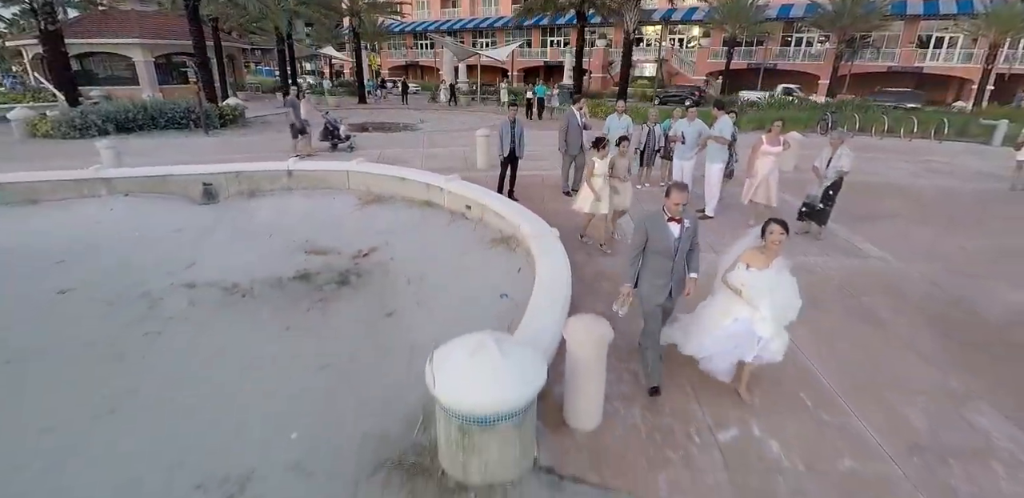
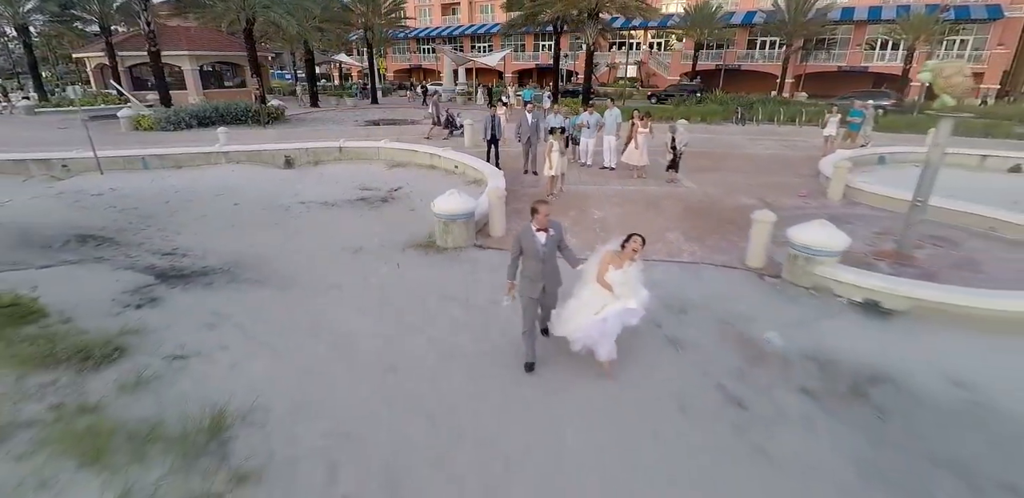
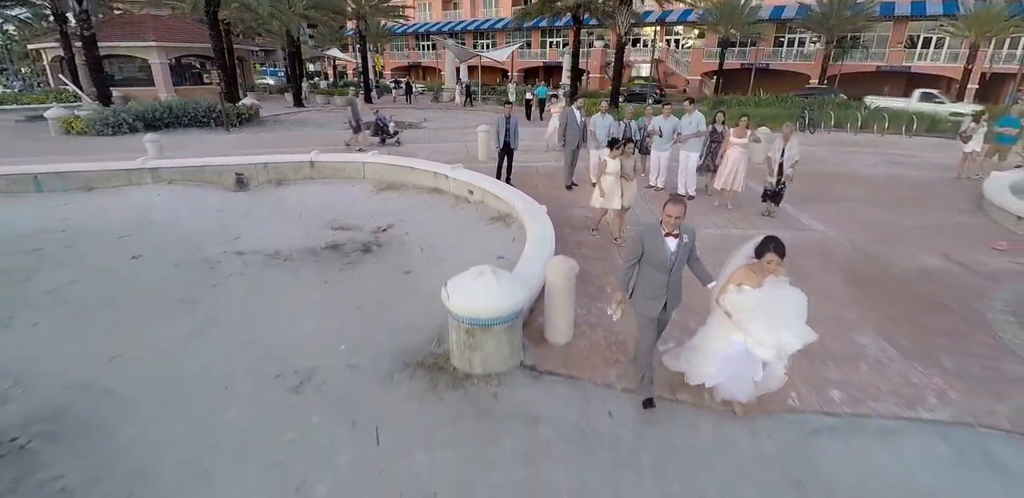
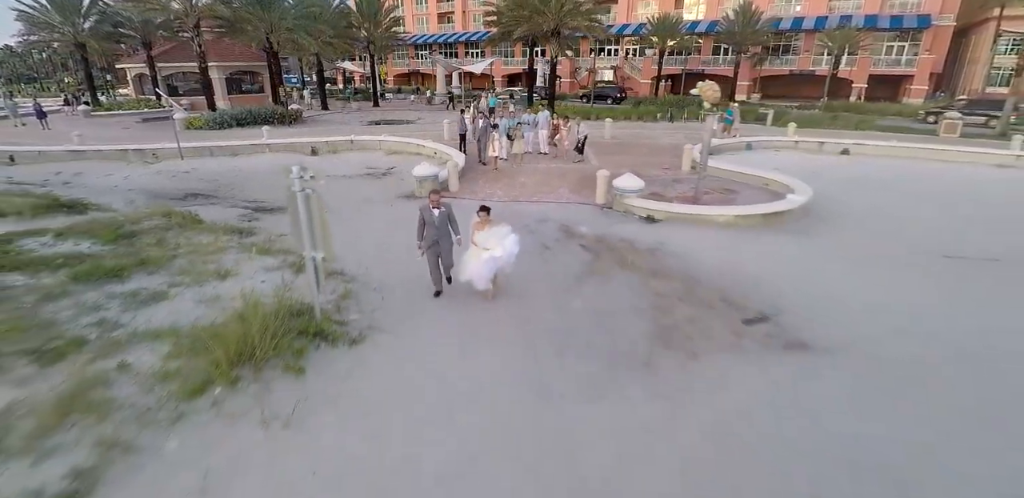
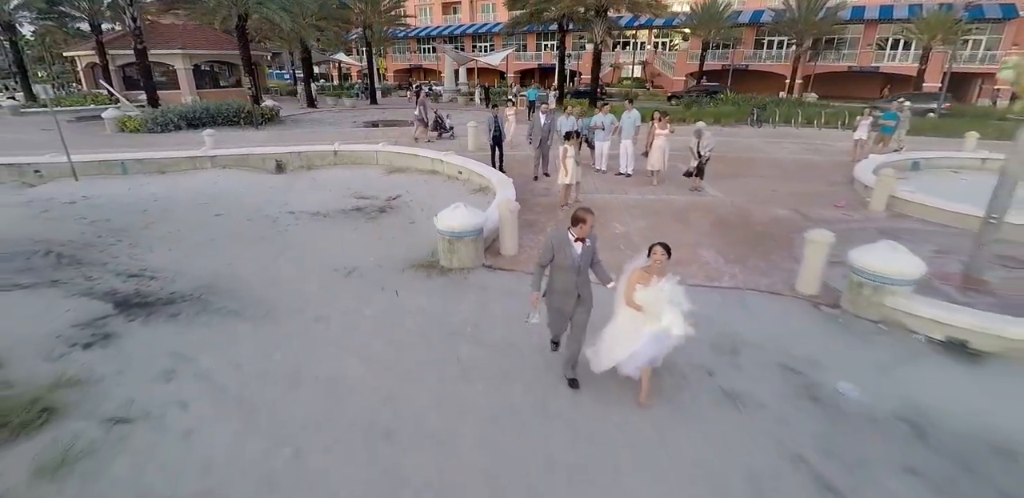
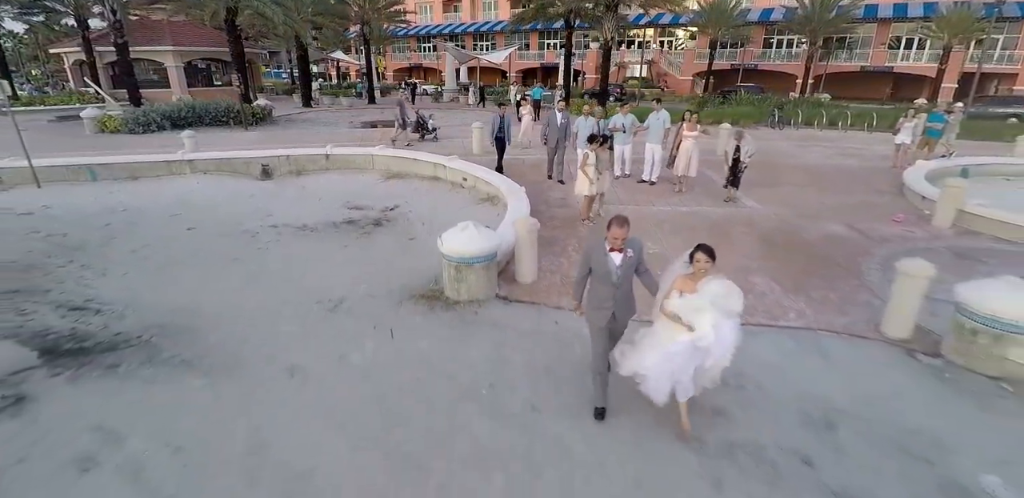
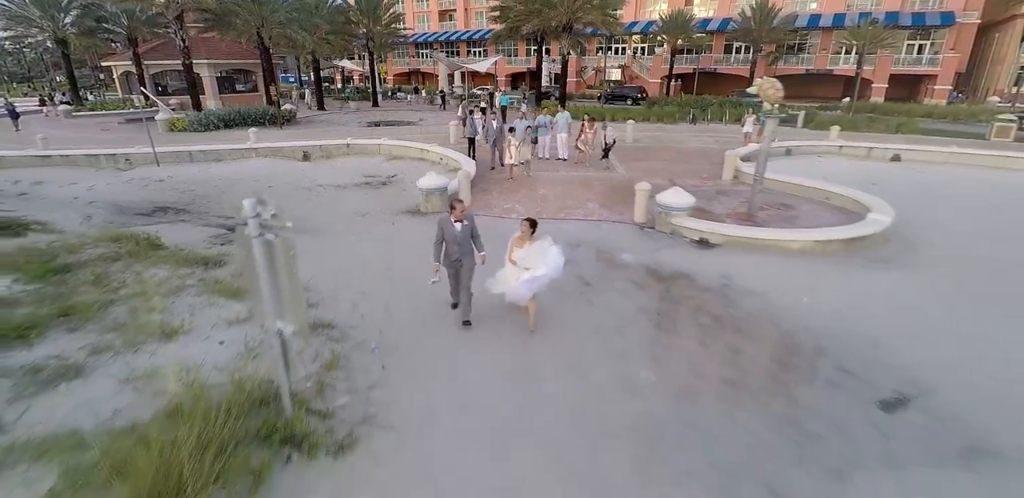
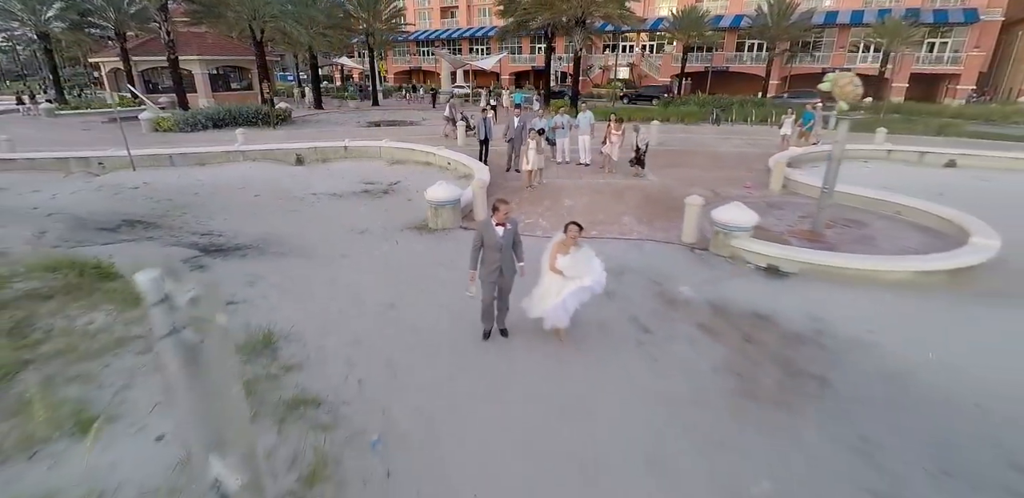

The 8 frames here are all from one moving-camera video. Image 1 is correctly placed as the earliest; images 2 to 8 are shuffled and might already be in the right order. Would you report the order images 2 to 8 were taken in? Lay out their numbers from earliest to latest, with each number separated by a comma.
3, 6, 5, 2, 8, 7, 4
